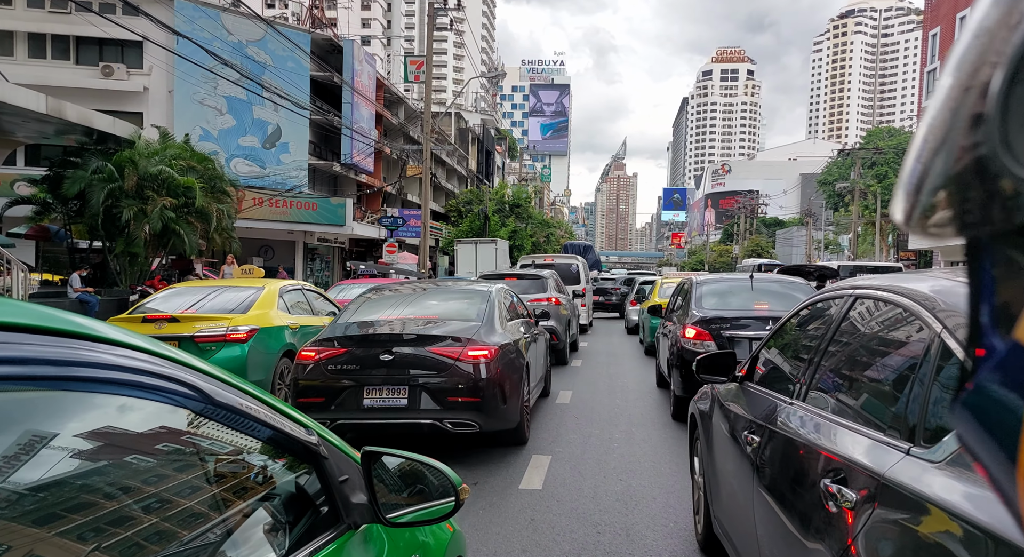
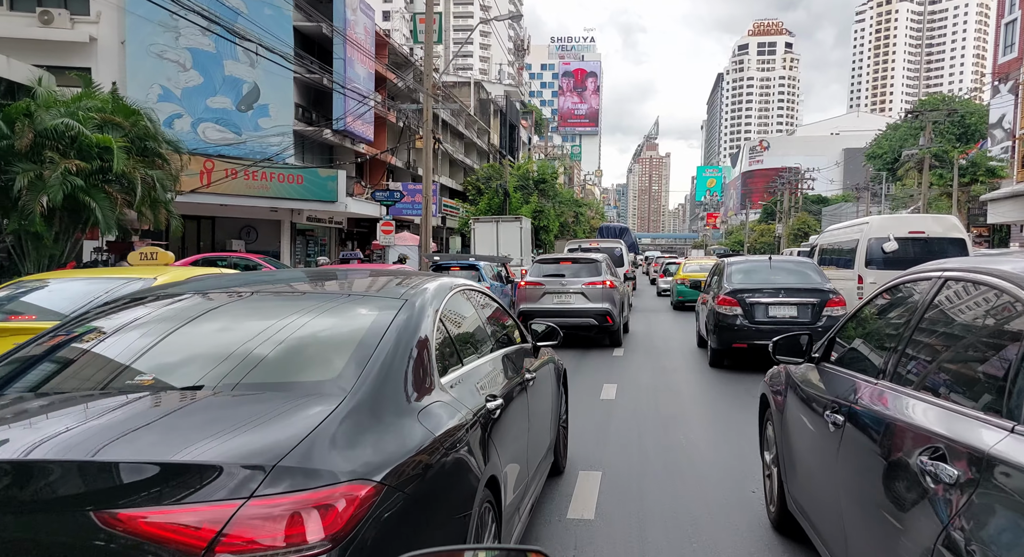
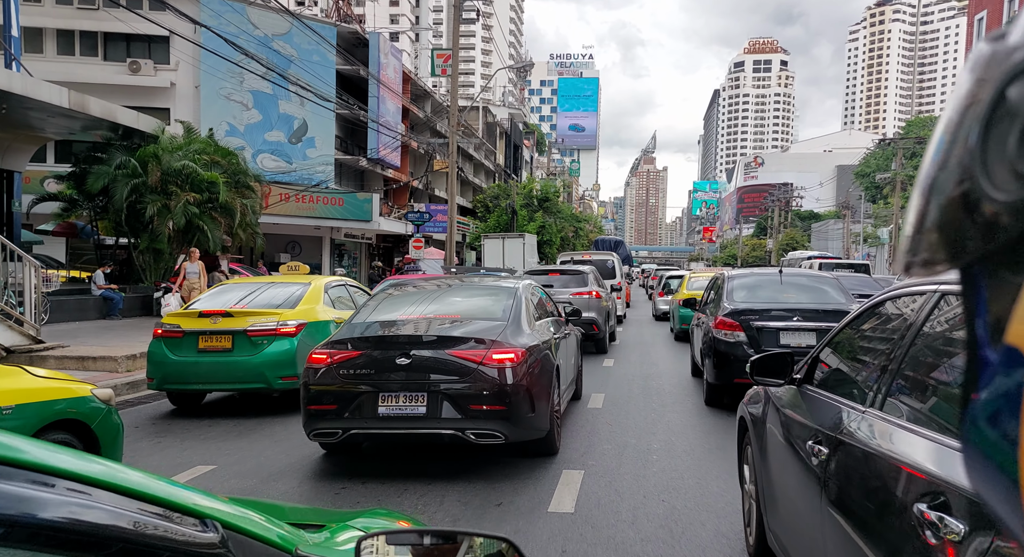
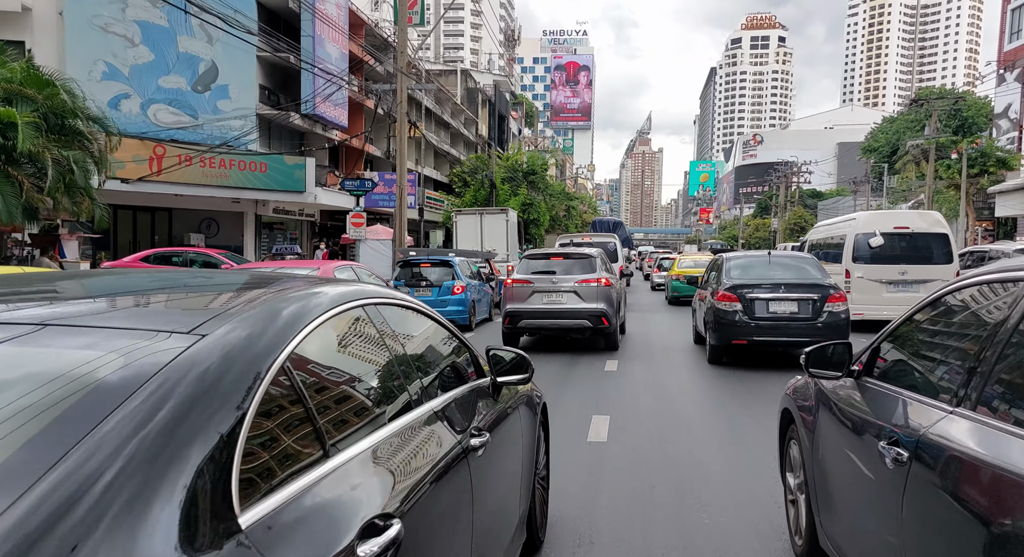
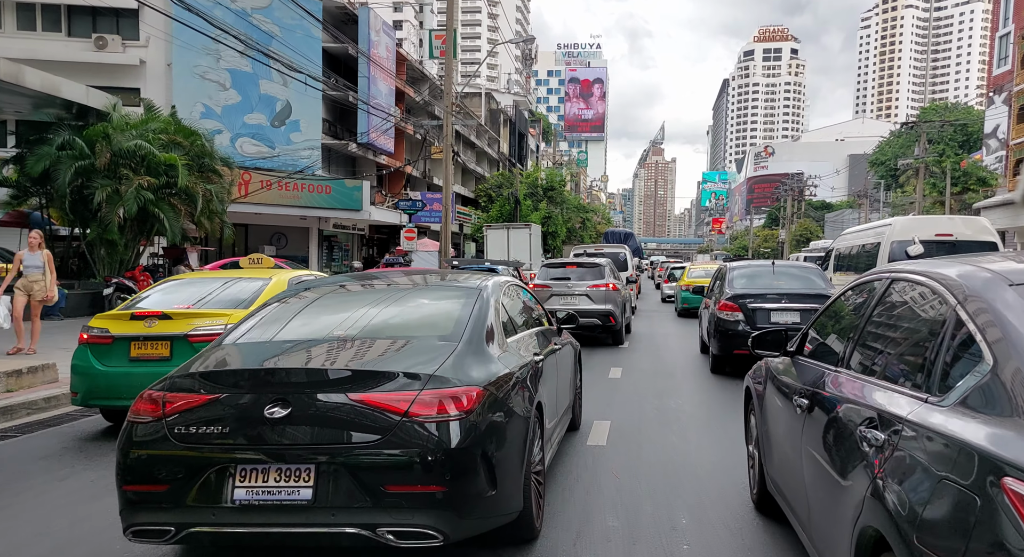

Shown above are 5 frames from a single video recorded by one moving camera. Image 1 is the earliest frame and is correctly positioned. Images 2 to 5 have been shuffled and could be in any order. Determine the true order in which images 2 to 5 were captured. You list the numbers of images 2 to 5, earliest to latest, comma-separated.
3, 5, 2, 4
